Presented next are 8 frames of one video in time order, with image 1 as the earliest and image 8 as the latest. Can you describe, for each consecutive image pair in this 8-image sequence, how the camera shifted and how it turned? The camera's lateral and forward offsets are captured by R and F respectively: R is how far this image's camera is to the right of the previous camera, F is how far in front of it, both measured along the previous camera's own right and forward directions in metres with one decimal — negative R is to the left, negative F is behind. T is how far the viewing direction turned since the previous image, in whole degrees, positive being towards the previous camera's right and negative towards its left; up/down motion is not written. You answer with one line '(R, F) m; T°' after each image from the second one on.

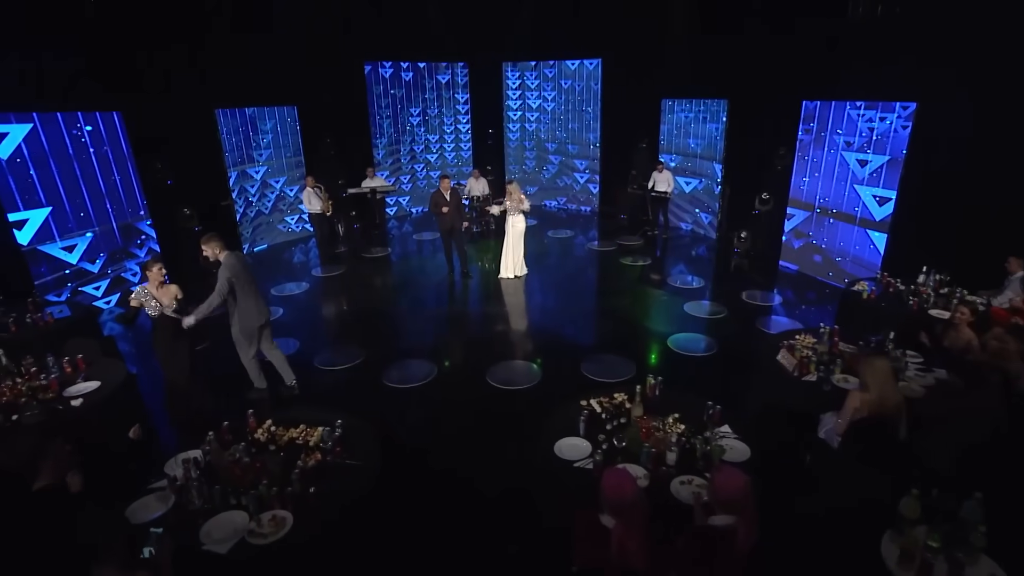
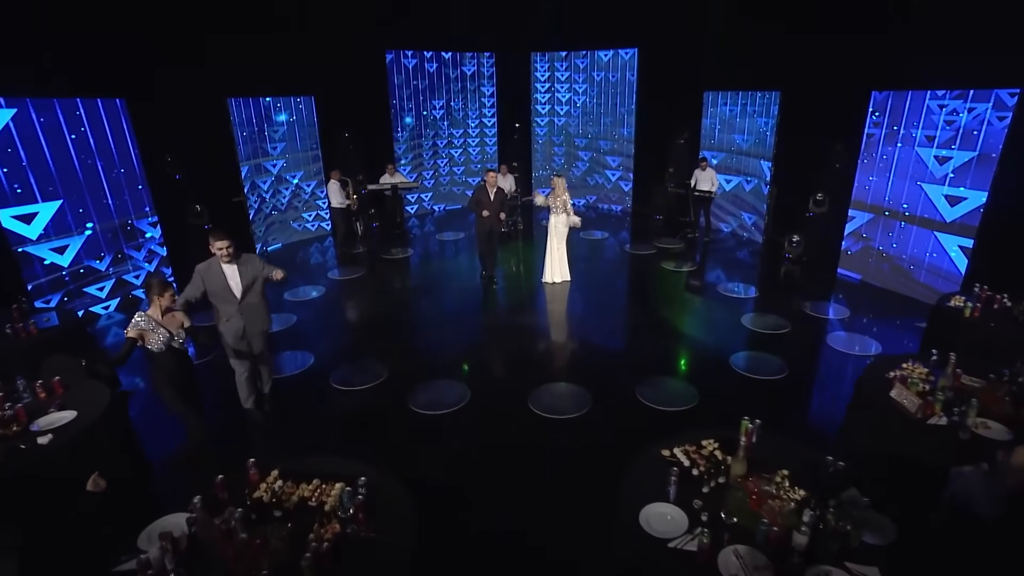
(-0.2, +0.6) m; -1°
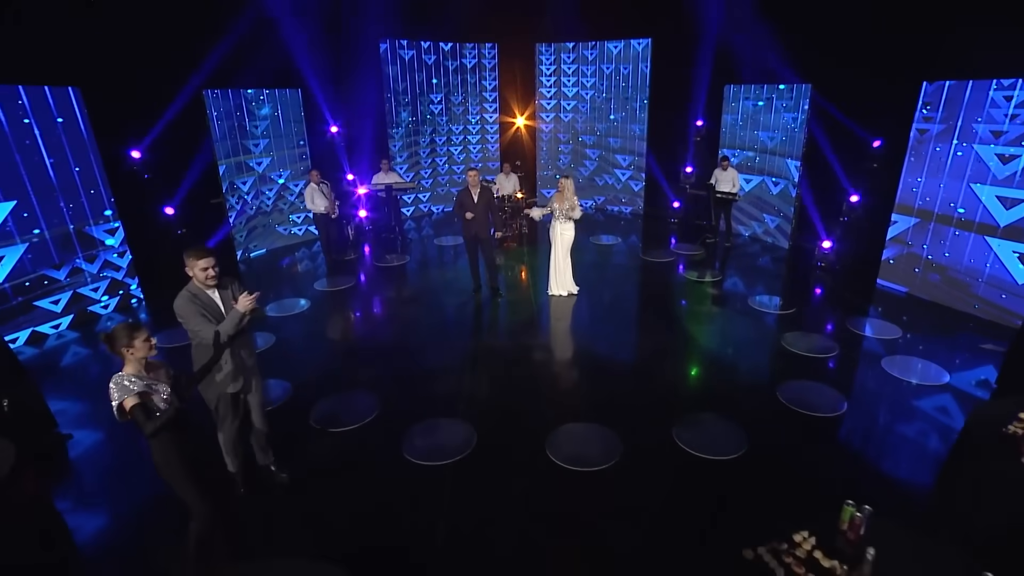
(-0.1, +0.7) m; 0°
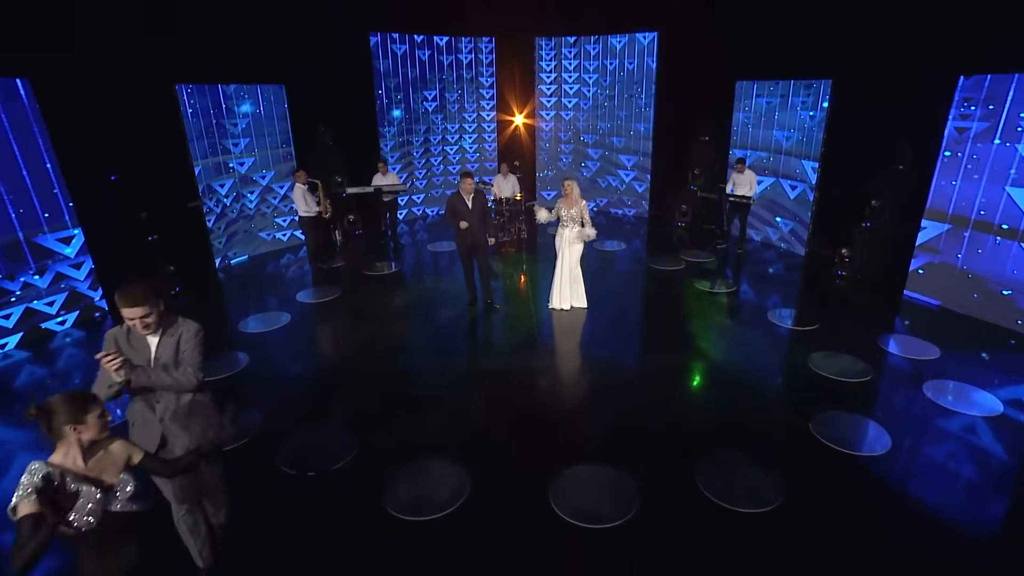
(0.0, +0.5) m; 0°
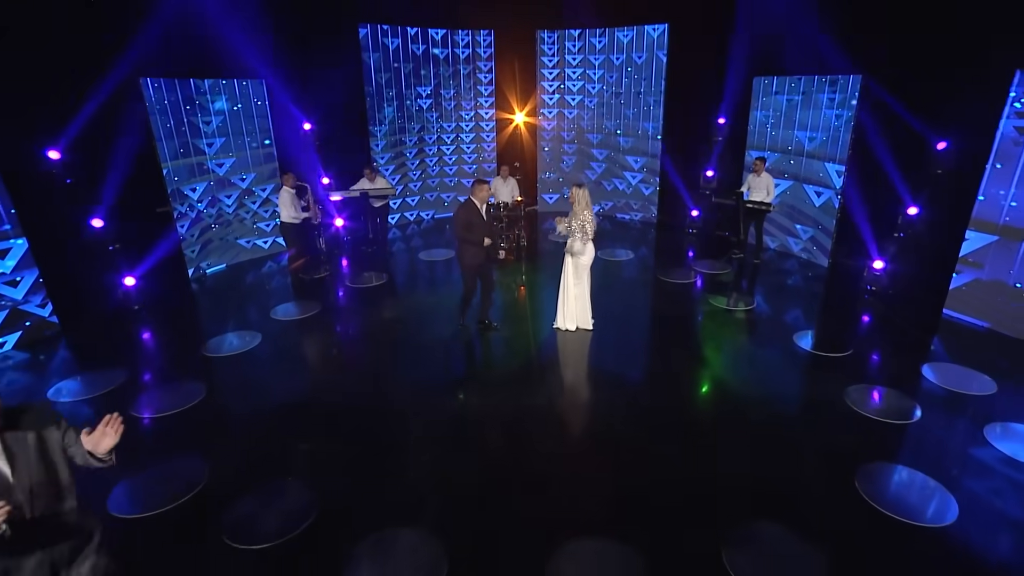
(+0.1, +0.6) m; 0°
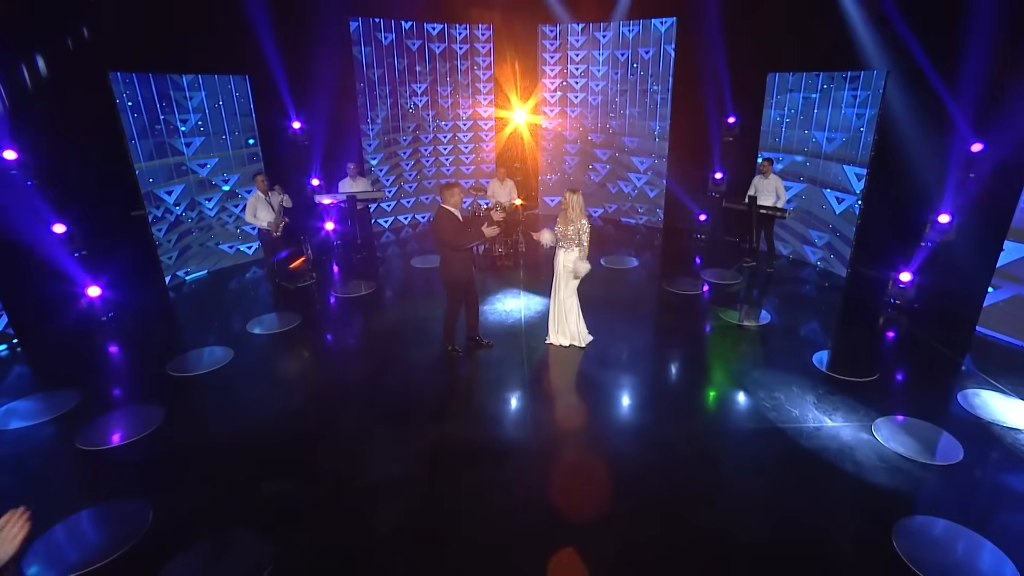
(+0.1, +0.4) m; -1°
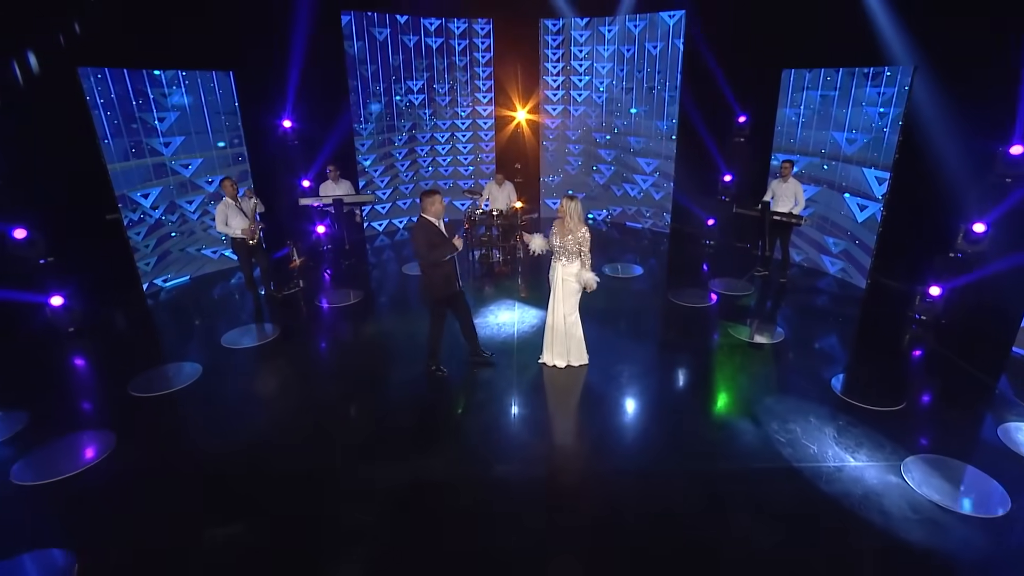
(+0.1, +0.4) m; -1°
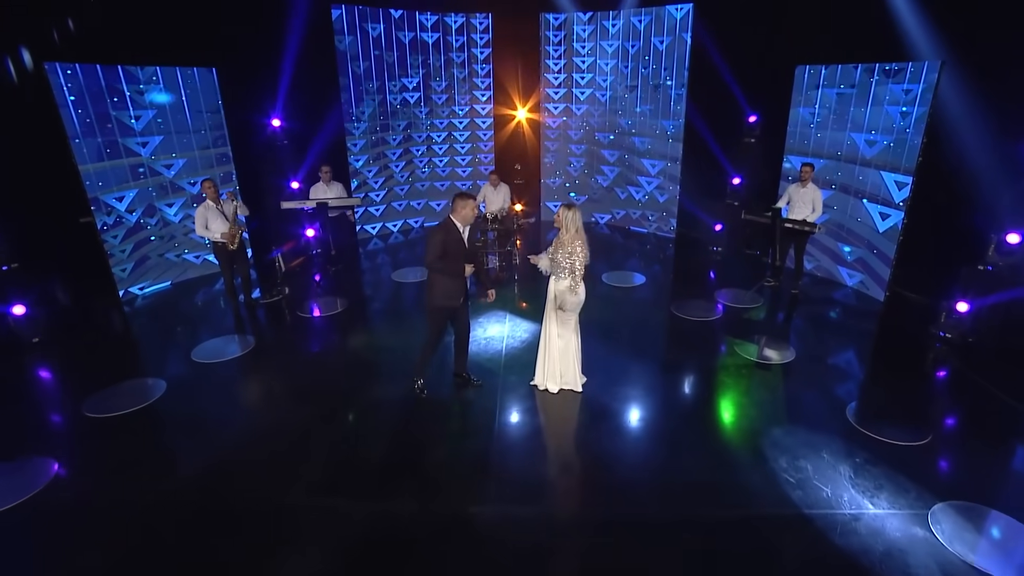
(+0.2, +0.4) m; -1°
